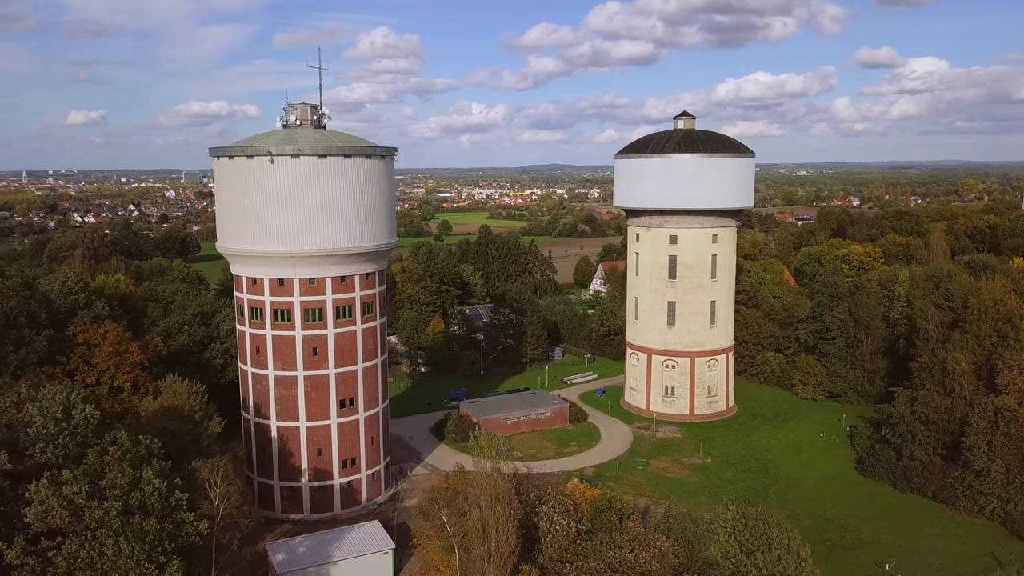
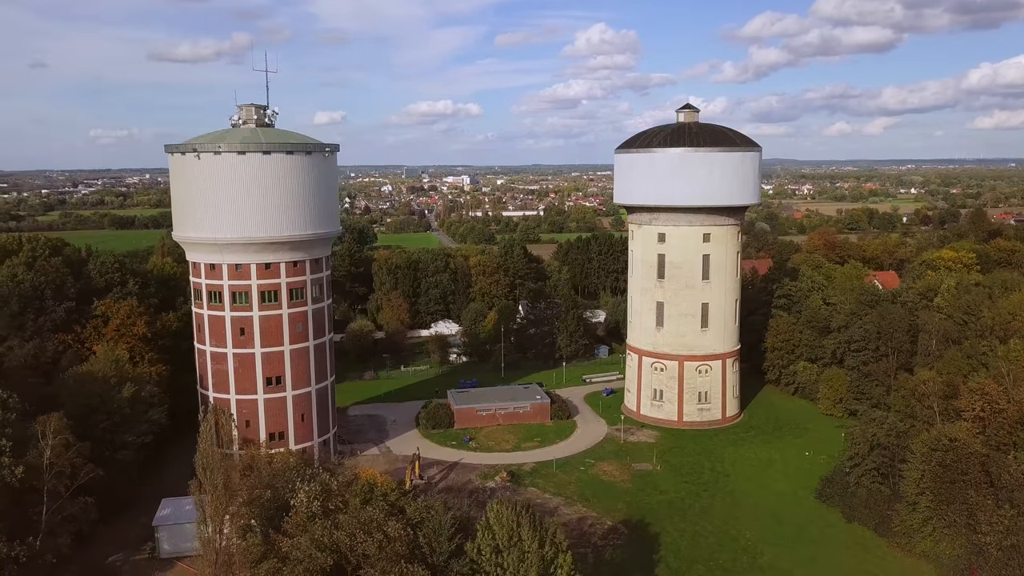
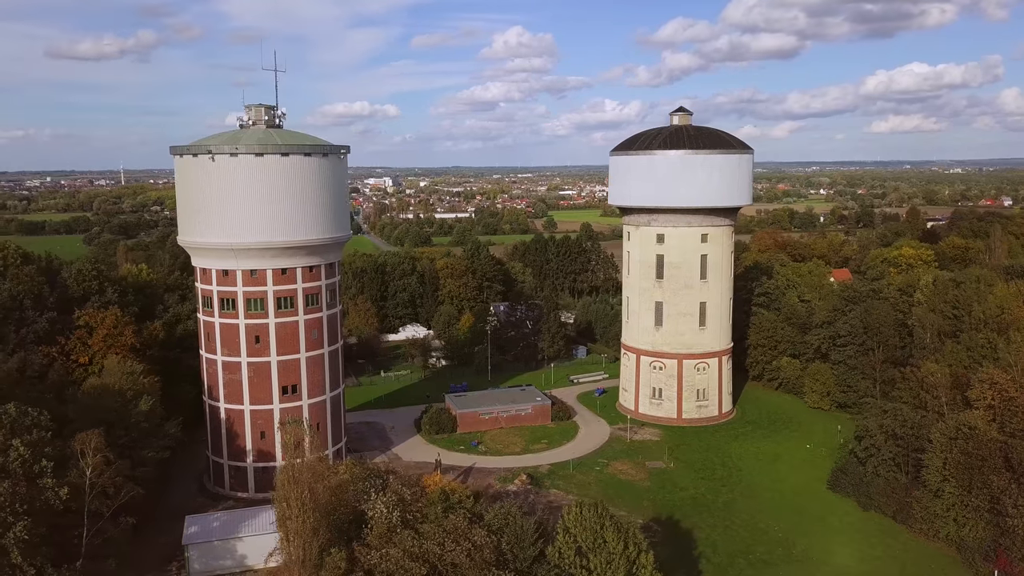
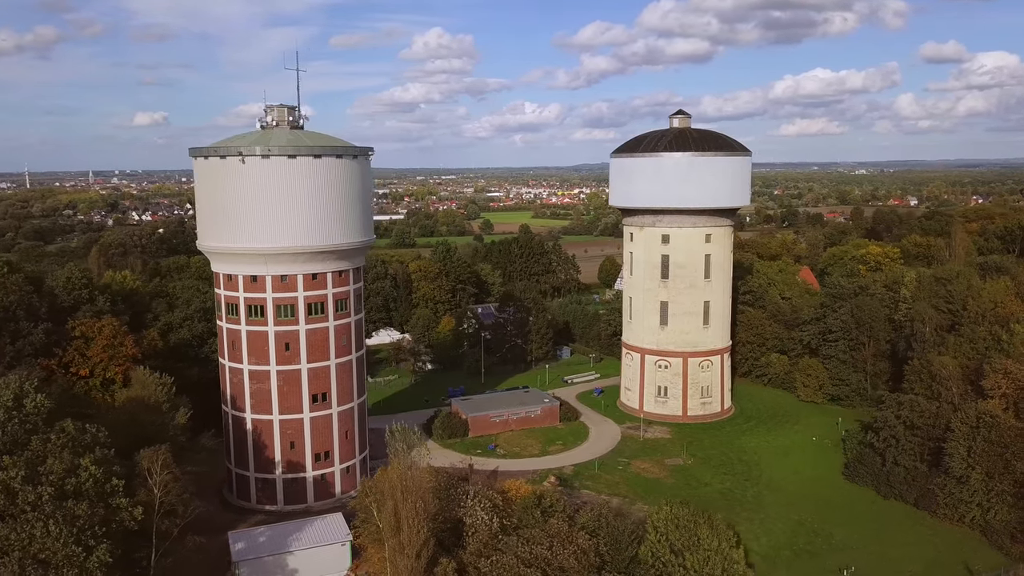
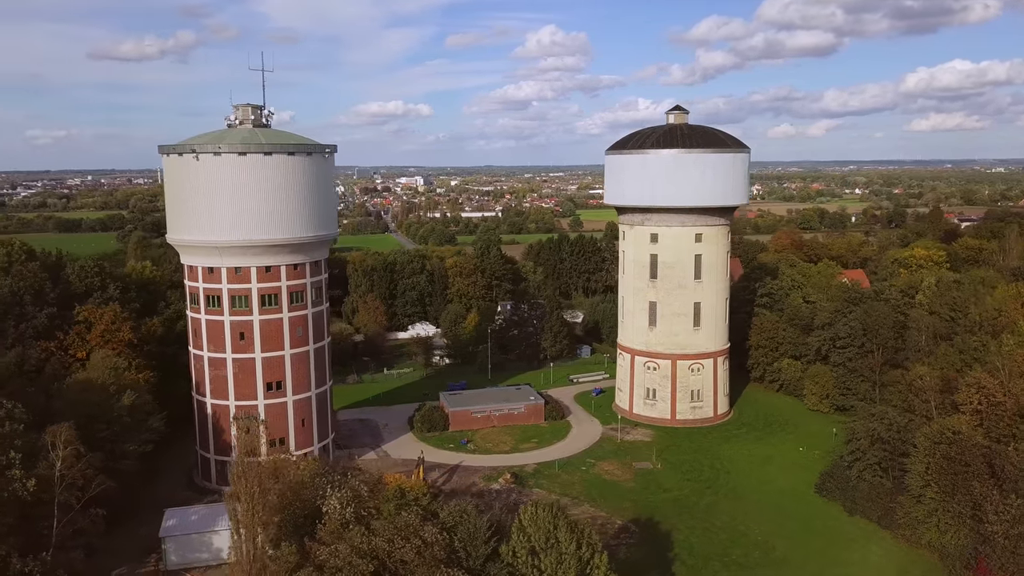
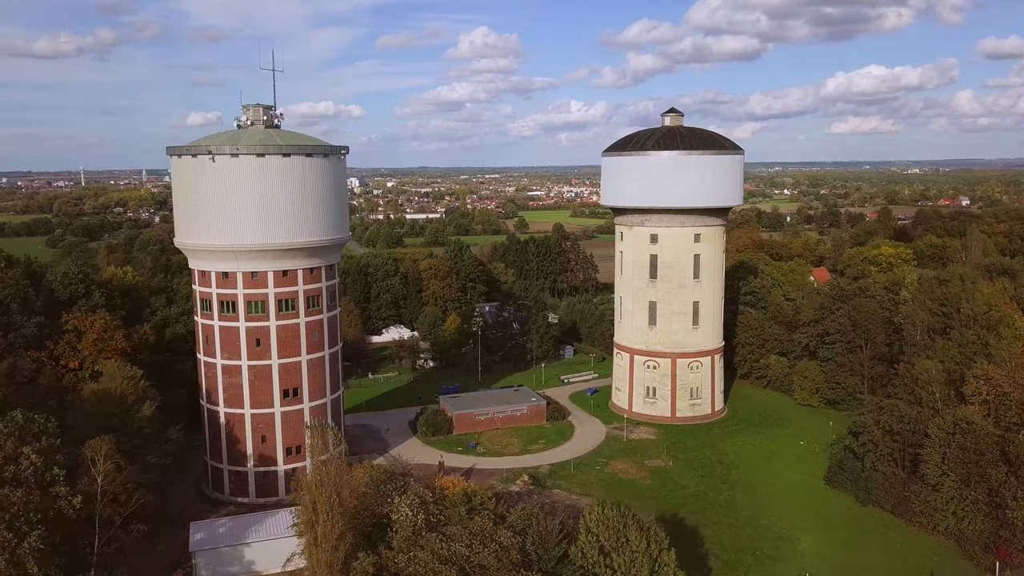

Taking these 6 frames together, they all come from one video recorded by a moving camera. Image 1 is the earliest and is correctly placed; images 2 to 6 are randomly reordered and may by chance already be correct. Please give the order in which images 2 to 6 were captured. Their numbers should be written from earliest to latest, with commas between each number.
4, 6, 3, 5, 2
